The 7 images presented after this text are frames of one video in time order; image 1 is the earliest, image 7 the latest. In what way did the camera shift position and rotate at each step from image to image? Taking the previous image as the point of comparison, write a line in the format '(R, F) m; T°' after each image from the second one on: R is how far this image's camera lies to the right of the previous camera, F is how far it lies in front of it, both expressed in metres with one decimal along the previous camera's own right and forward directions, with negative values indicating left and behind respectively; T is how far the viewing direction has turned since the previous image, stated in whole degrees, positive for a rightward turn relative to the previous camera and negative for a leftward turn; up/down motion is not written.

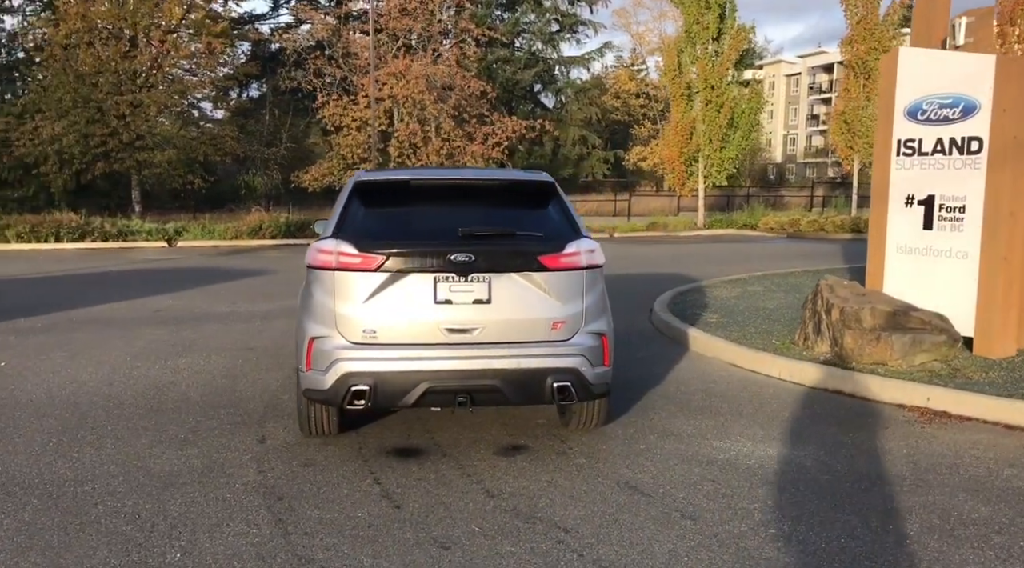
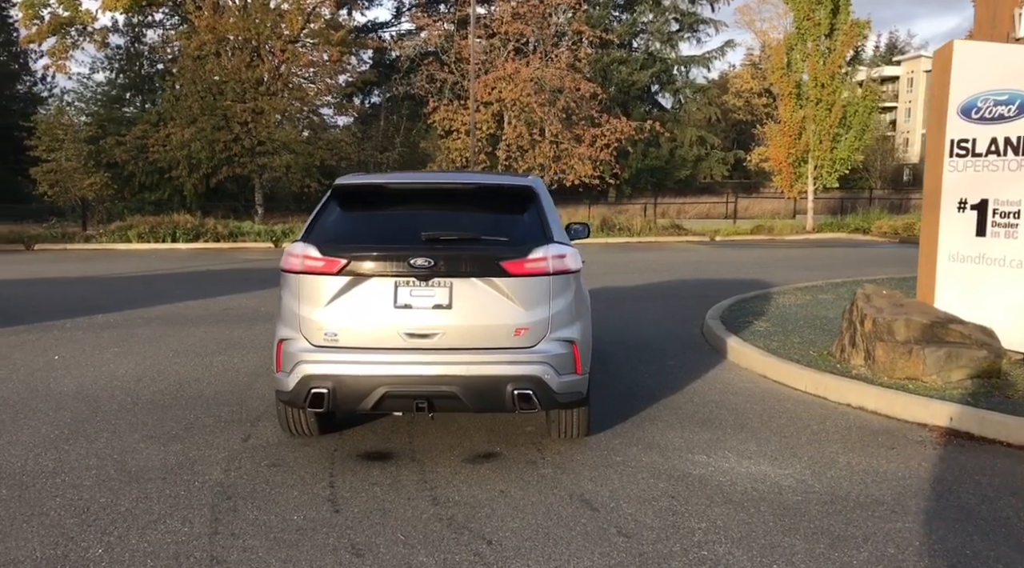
(+1.0, +0.1) m; -8°
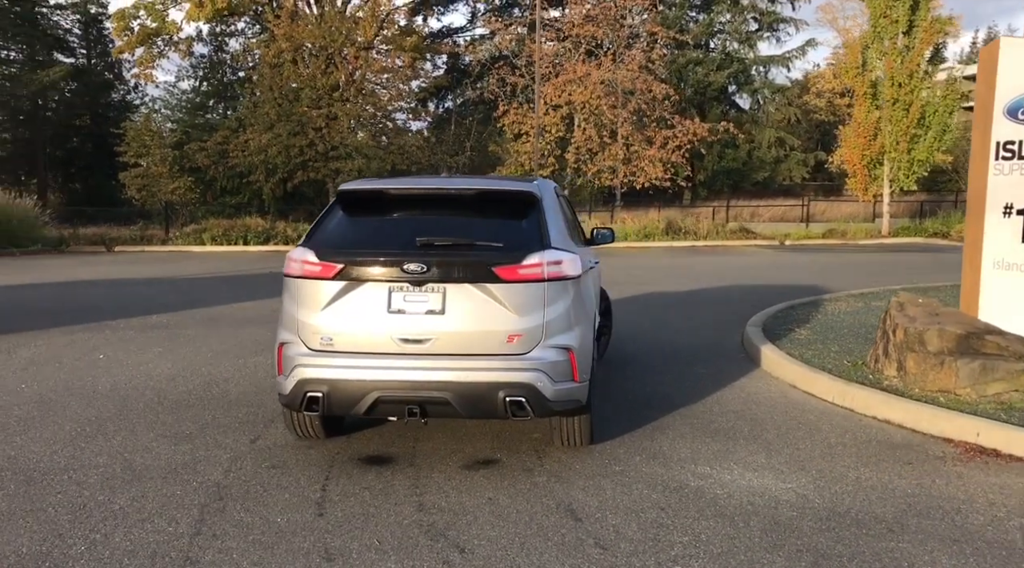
(+0.5, 0.0) m; -5°
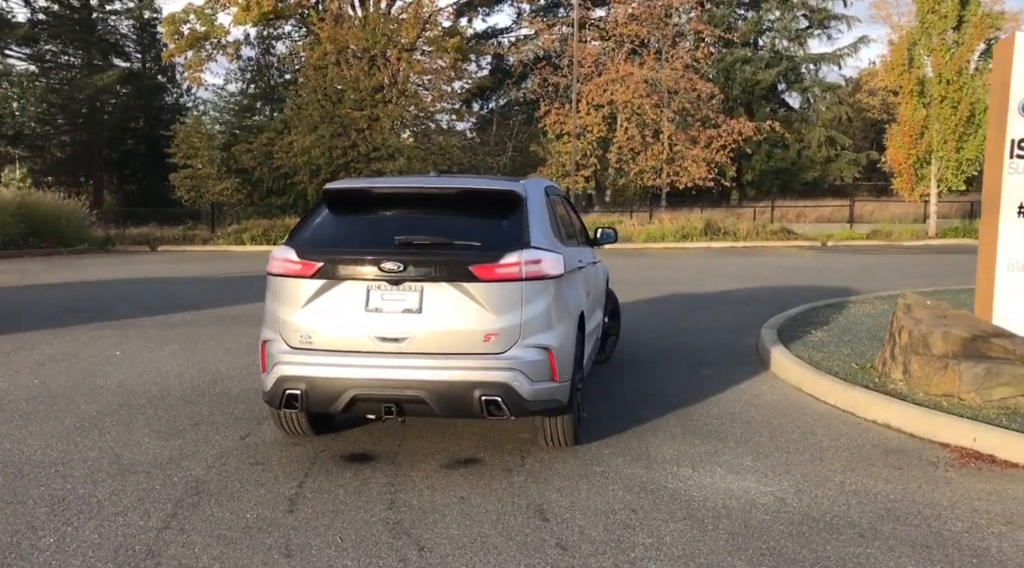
(+0.4, 0.0) m; -3°
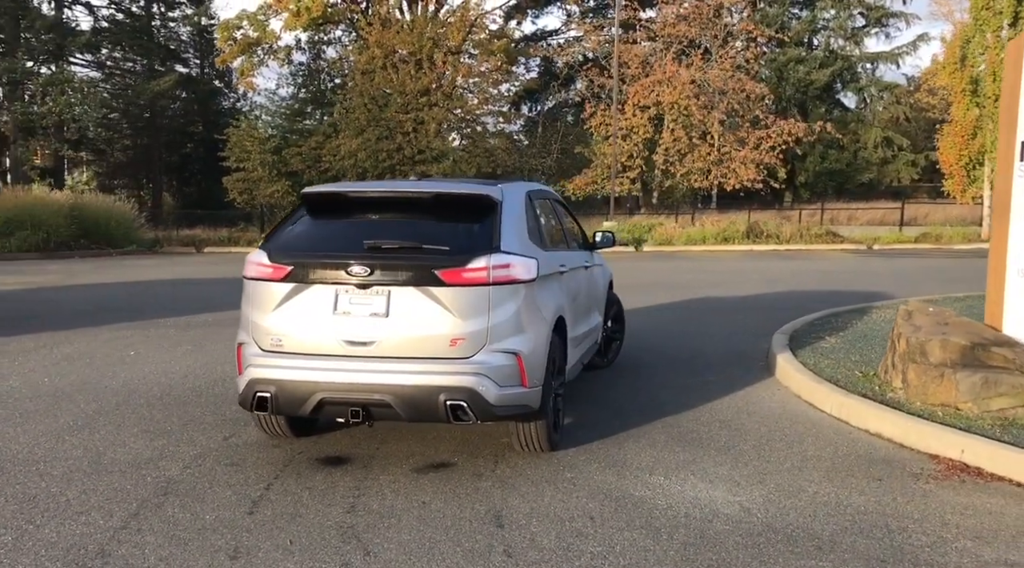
(+0.5, 0.0) m; -4°
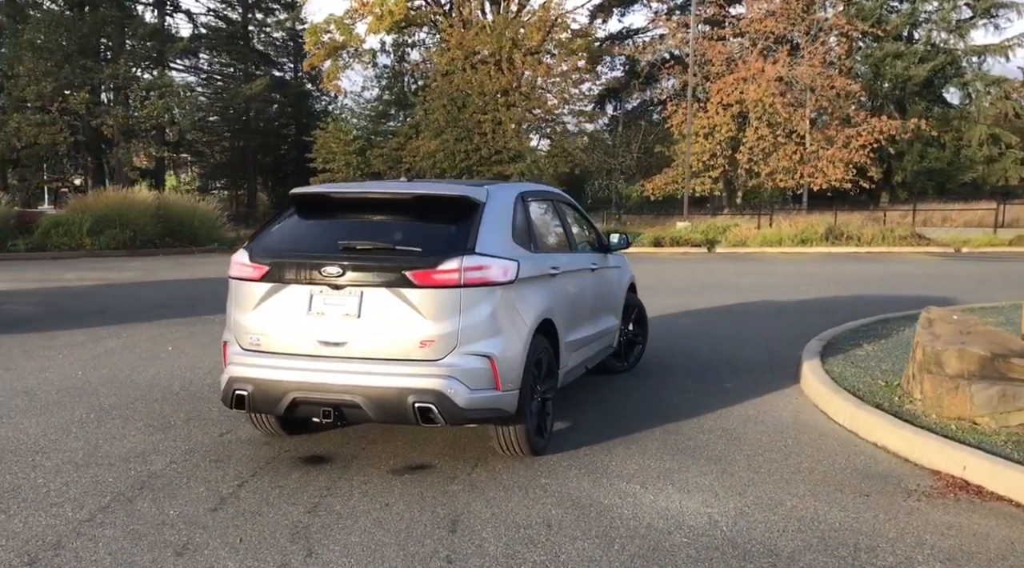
(+0.7, +0.1) m; -6°
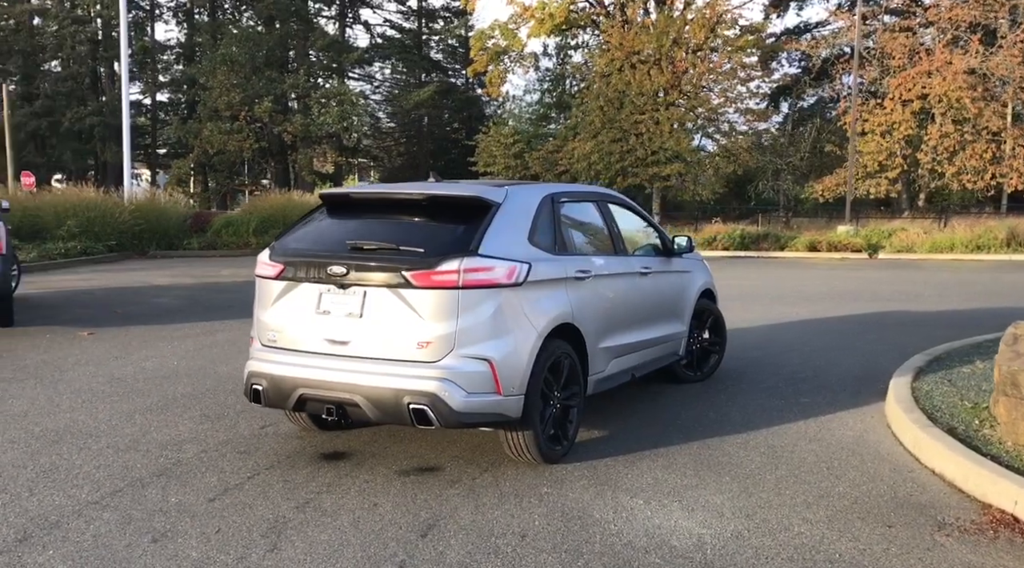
(+1.1, +0.3) m; -11°
